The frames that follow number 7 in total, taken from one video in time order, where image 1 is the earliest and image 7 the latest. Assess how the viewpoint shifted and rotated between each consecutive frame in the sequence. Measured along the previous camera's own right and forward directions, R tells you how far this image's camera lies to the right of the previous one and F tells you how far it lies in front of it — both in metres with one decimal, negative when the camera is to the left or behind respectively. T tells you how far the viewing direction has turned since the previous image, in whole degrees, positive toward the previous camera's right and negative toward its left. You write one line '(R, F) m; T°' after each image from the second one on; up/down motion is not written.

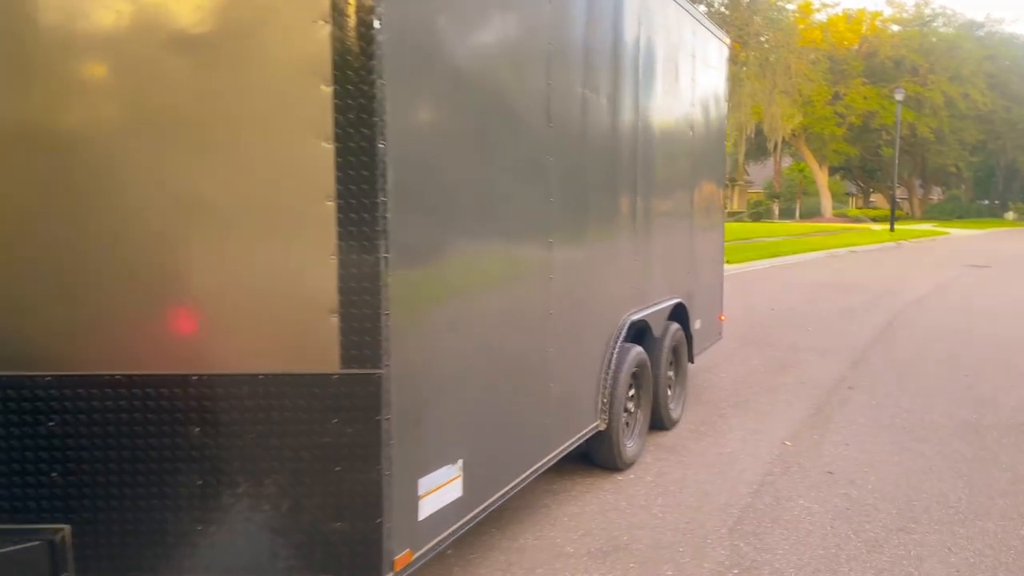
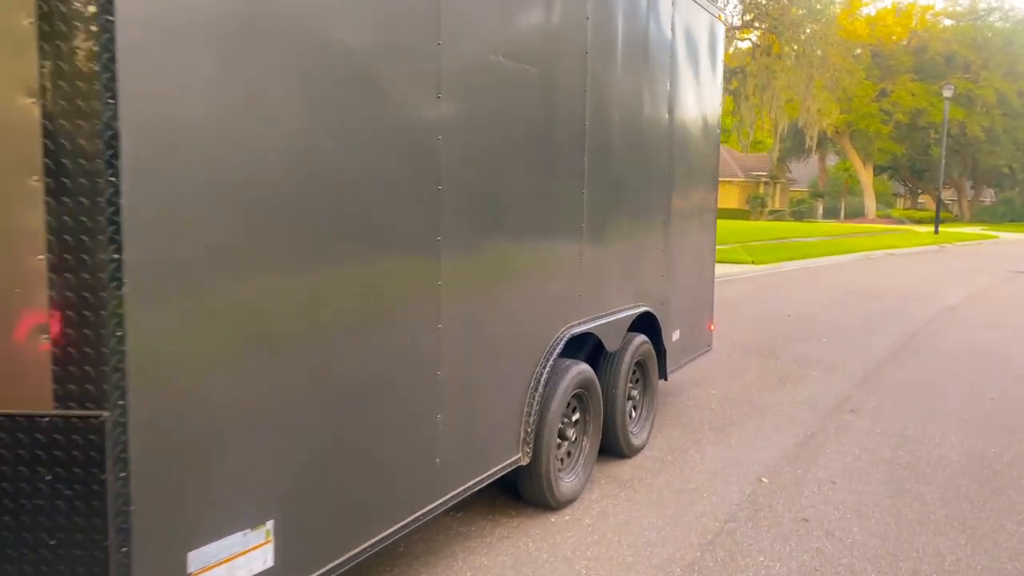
(+0.6, +0.7) m; -3°
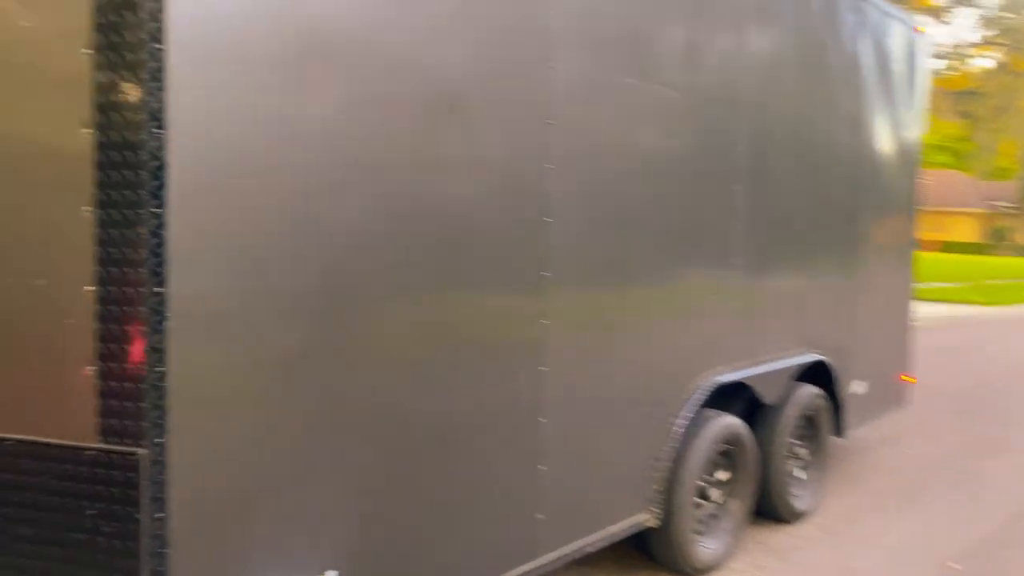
(+0.3, +0.3) m; -14°
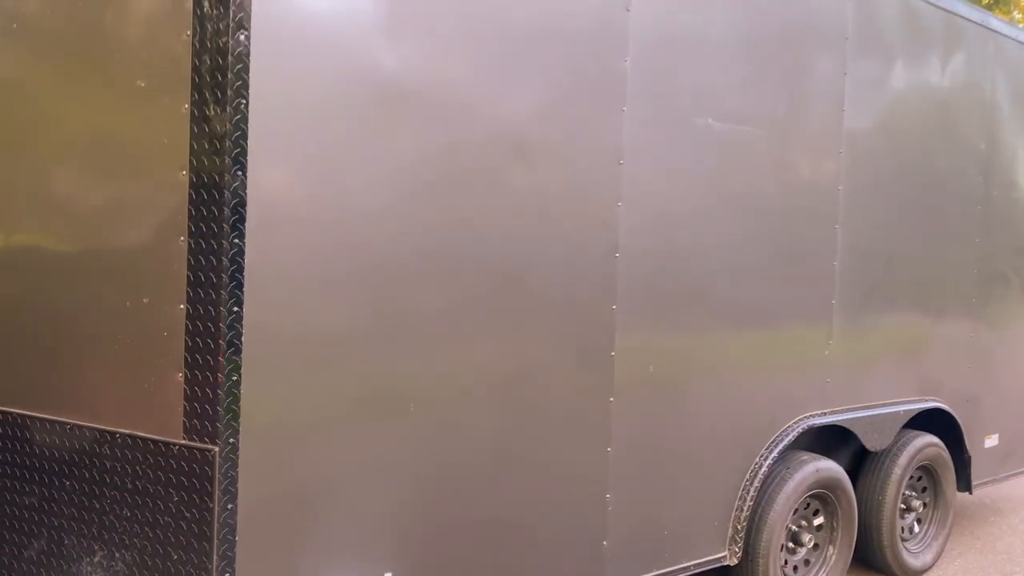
(+0.3, -0.1) m; -11°
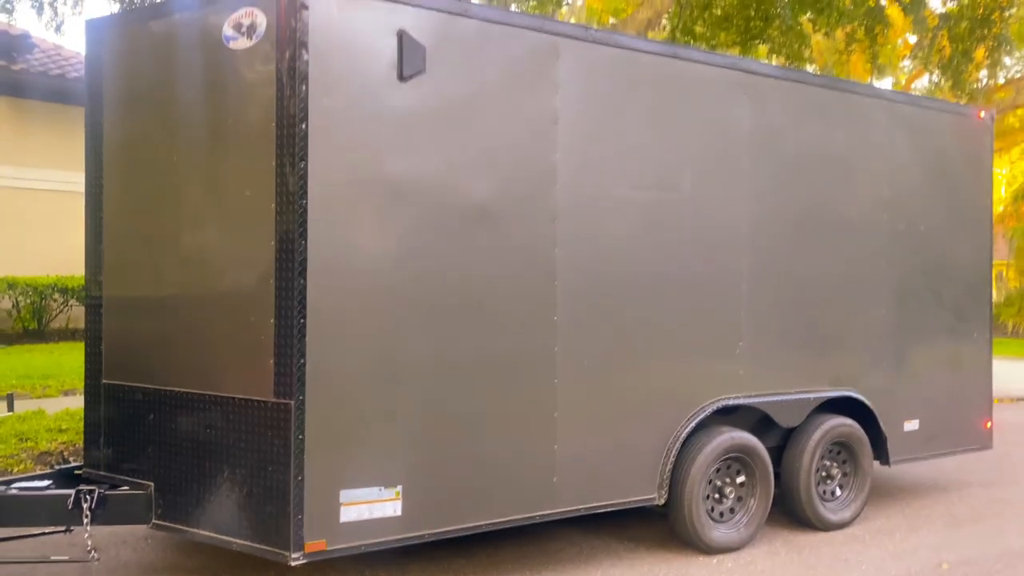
(+0.6, -1.5) m; -6°
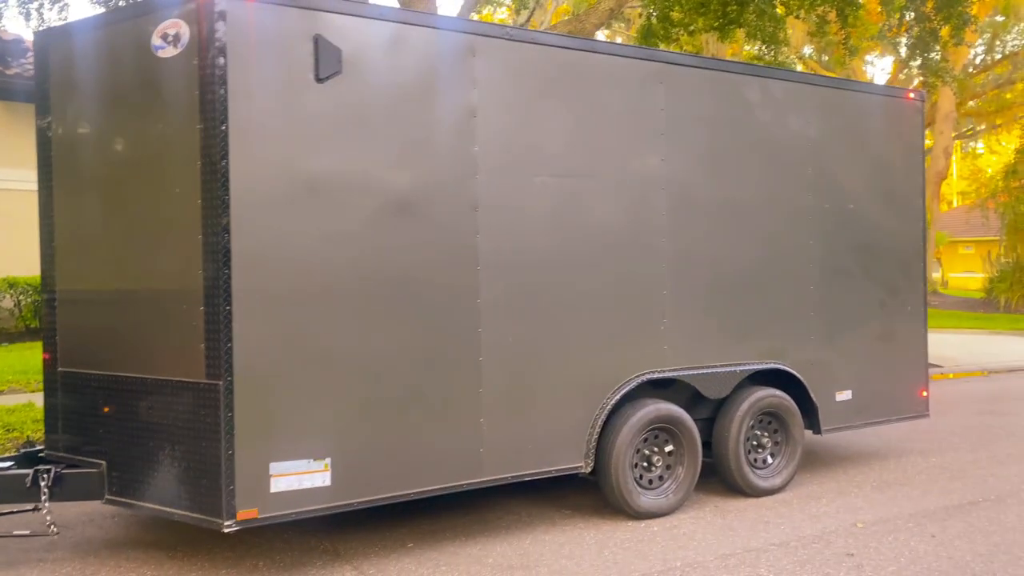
(+0.5, -0.3) m; -1°
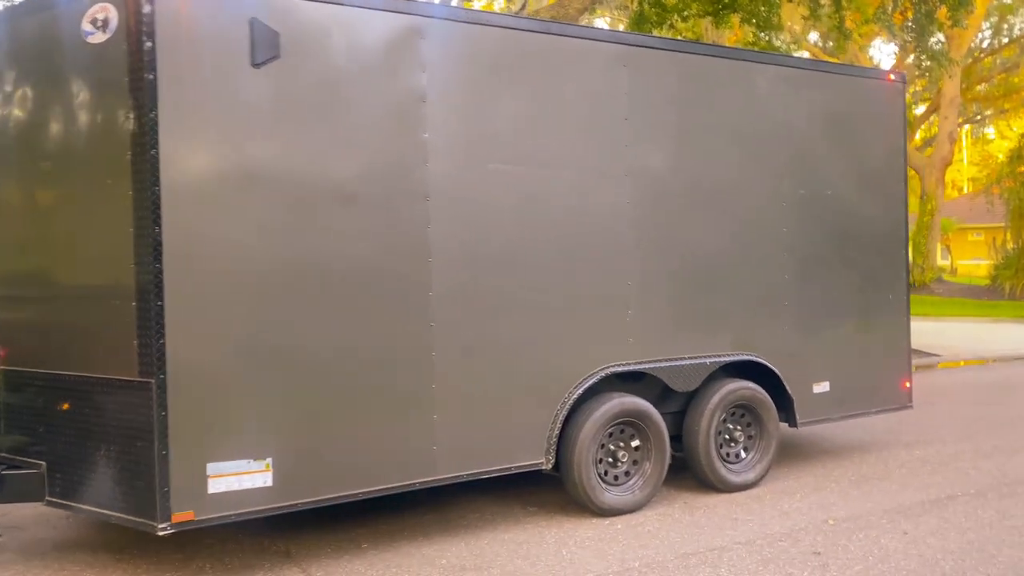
(+0.3, +0.2) m; -1°
